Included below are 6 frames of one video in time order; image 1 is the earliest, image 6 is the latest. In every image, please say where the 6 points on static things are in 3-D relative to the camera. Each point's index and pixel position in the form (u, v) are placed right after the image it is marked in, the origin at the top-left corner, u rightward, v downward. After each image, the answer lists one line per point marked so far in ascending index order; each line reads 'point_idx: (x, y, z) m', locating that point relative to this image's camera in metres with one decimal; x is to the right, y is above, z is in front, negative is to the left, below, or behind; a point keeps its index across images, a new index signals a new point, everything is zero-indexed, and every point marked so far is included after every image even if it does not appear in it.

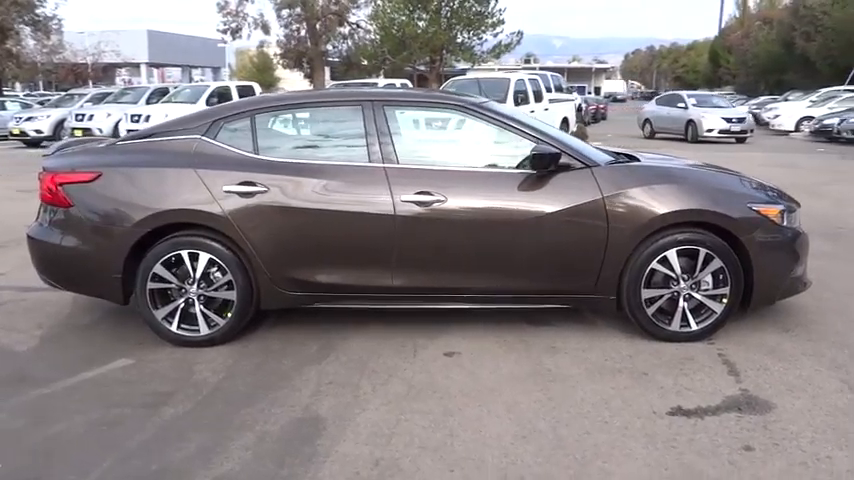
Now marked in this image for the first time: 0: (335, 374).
0: (-0.5, -0.7, +4.6) m
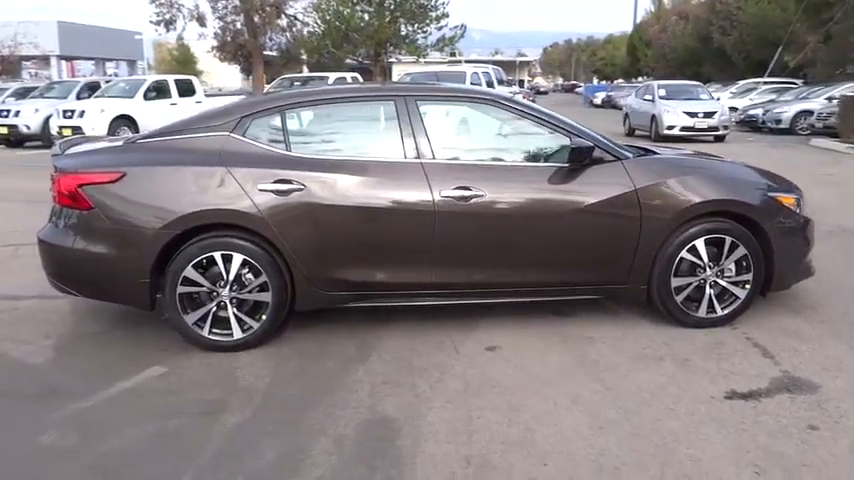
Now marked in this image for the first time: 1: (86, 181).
0: (-0.2, -0.7, +4.5) m
1: (-1.9, +0.3, +4.7) m
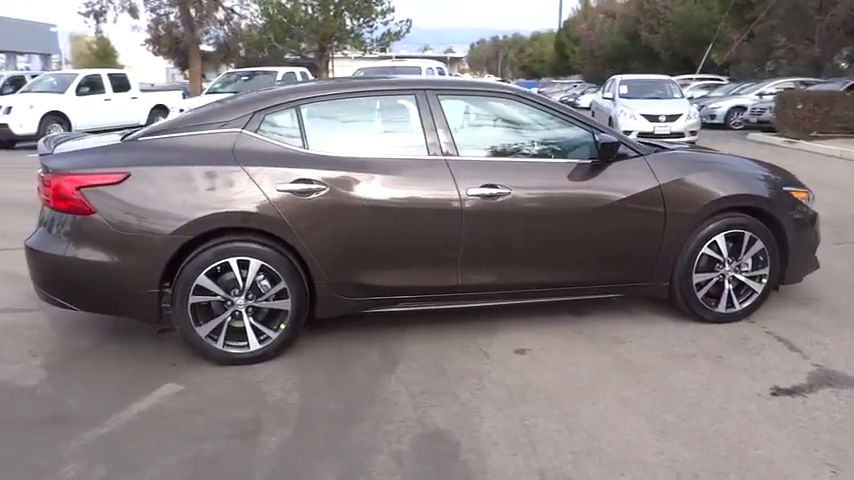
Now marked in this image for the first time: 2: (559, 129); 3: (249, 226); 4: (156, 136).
0: (0.0, -0.7, +4.3) m
1: (-1.7, +0.3, +4.3) m
2: (+0.8, +0.7, +4.9) m
3: (-0.9, +0.1, +4.3) m
4: (-1.5, +0.6, +4.5) m
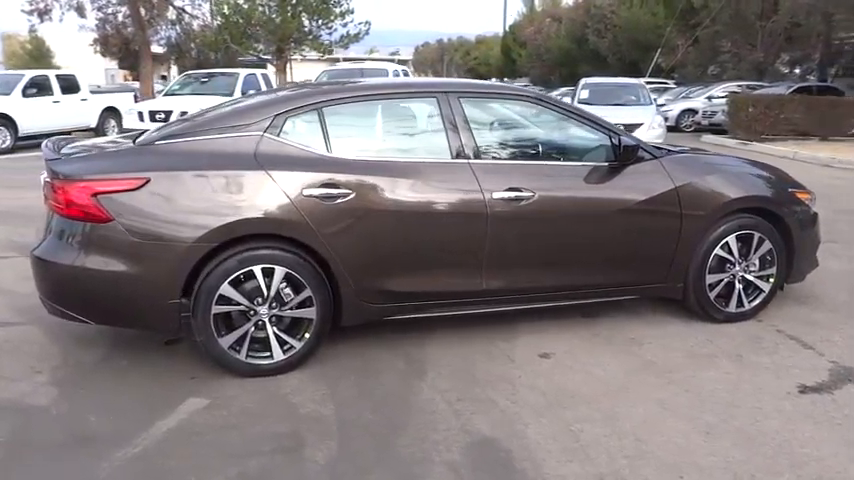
0: (+0.1, -0.7, +4.2) m
1: (-1.6, +0.2, +4.0) m
2: (+0.9, +0.6, +4.9) m
3: (-0.8, 0.0, +4.2) m
4: (-1.3, +0.5, +4.3) m
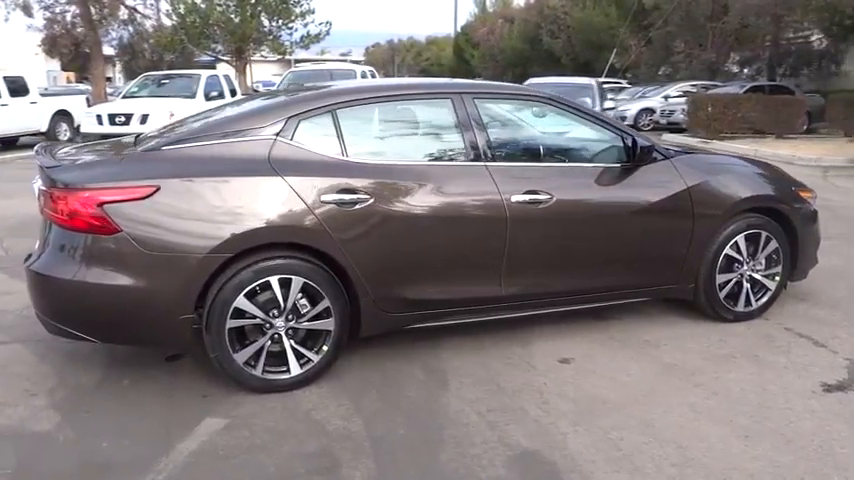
0: (+0.3, -0.8, +4.0) m
1: (-1.5, +0.2, +3.8) m
2: (+0.9, +0.6, +4.8) m
3: (-0.7, 0.0, +4.0) m
4: (-1.2, +0.5, +4.1) m
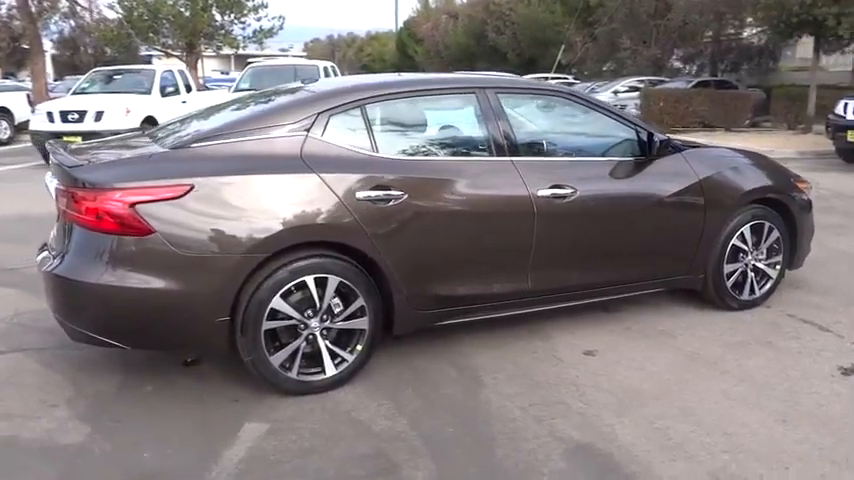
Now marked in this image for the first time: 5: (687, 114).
0: (+0.5, -0.7, +4.0) m
1: (-1.3, +0.2, +3.6) m
2: (+1.0, +0.7, +4.8) m
3: (-0.5, 0.0, +3.9) m
4: (-1.1, +0.5, +3.9) m
5: (+5.0, +2.4, +16.0) m
